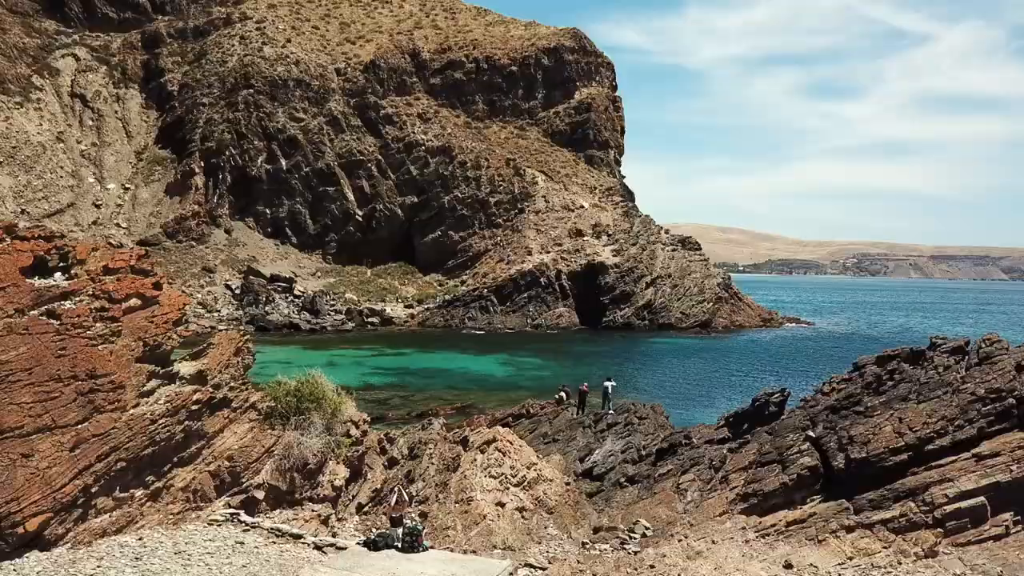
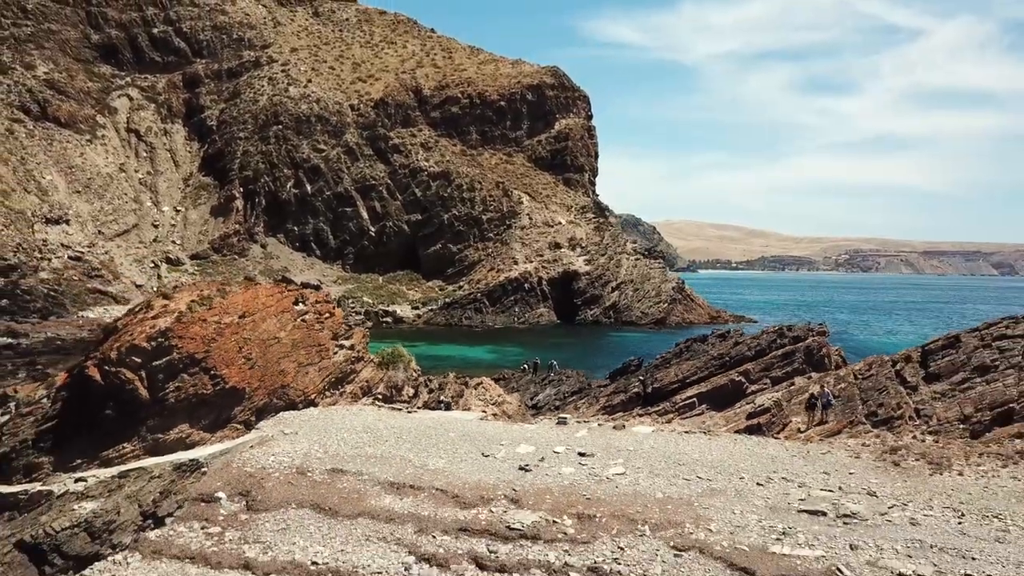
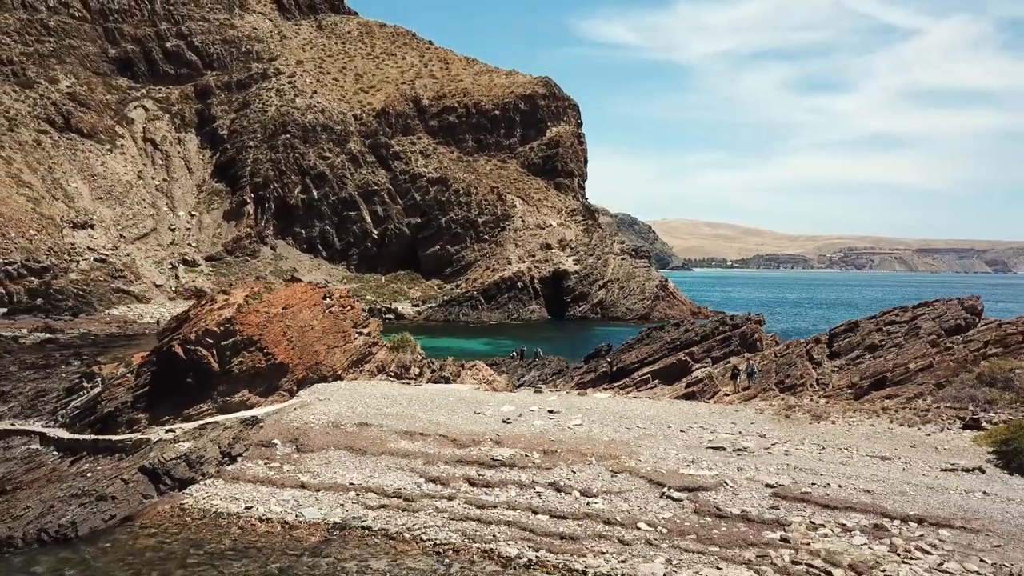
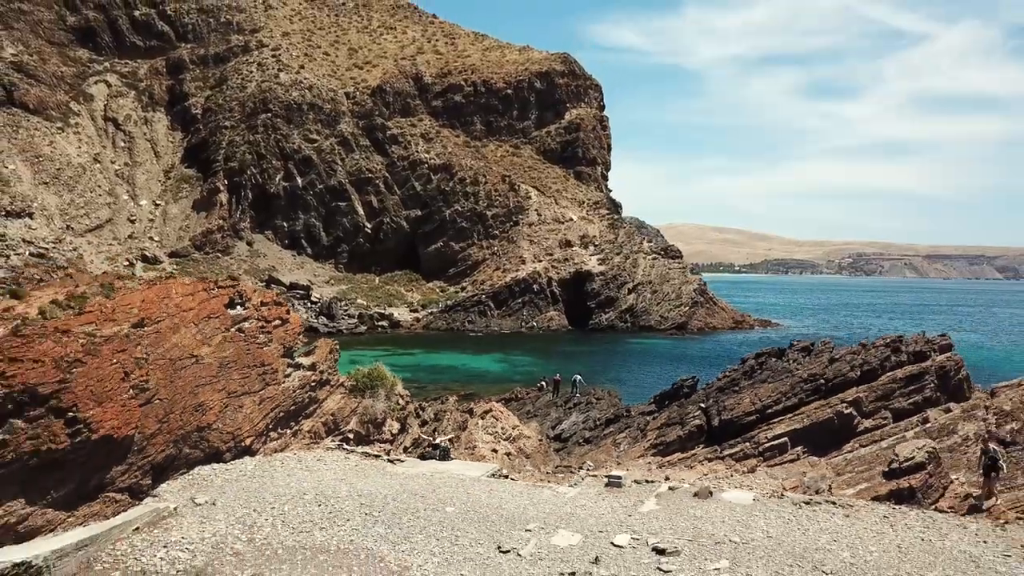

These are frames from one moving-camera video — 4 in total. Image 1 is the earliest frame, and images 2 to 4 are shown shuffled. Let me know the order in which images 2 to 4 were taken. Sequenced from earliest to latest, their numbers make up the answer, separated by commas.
4, 2, 3
